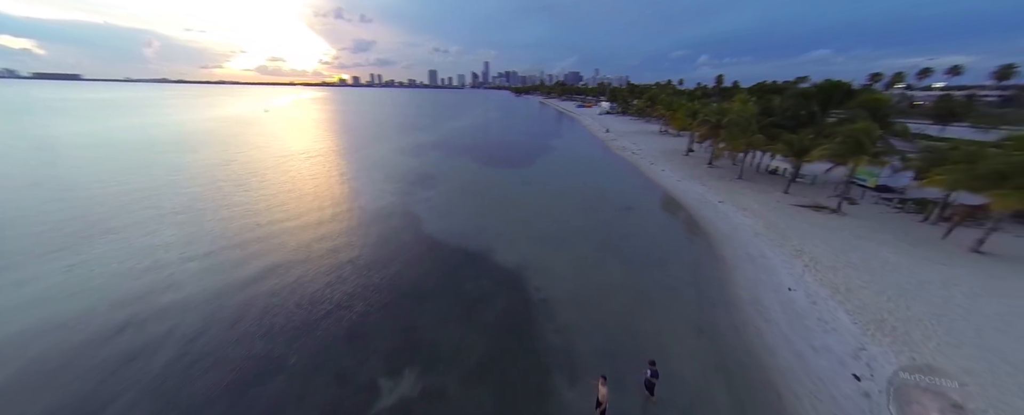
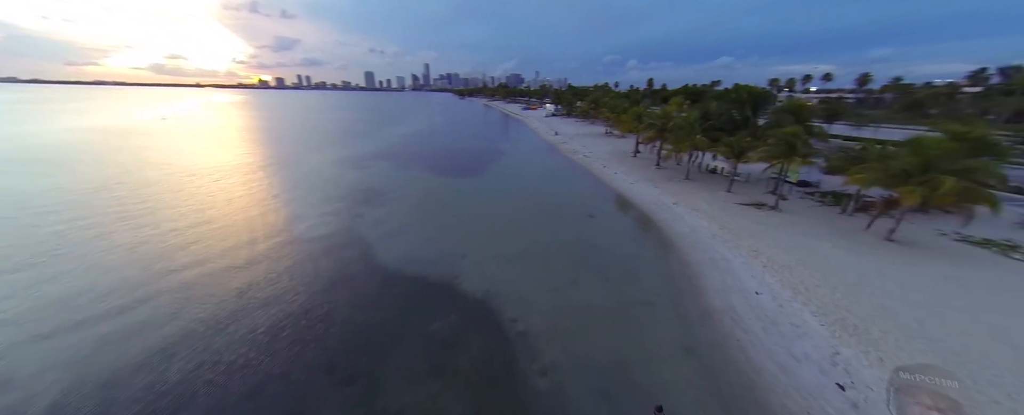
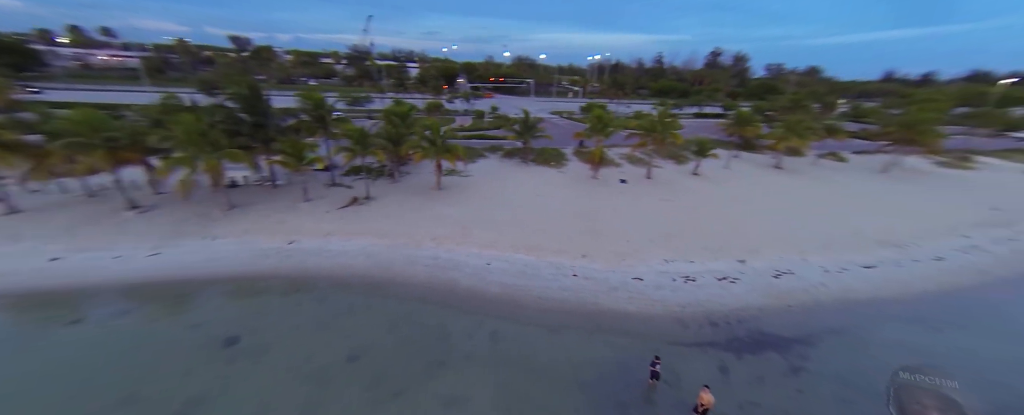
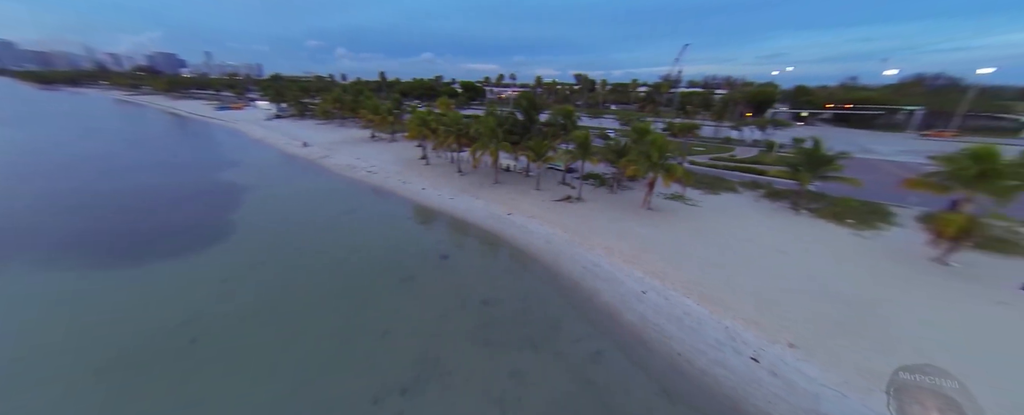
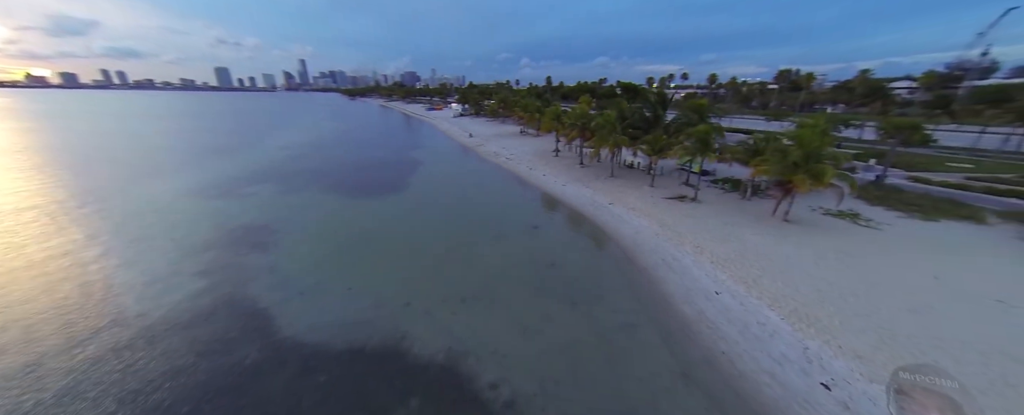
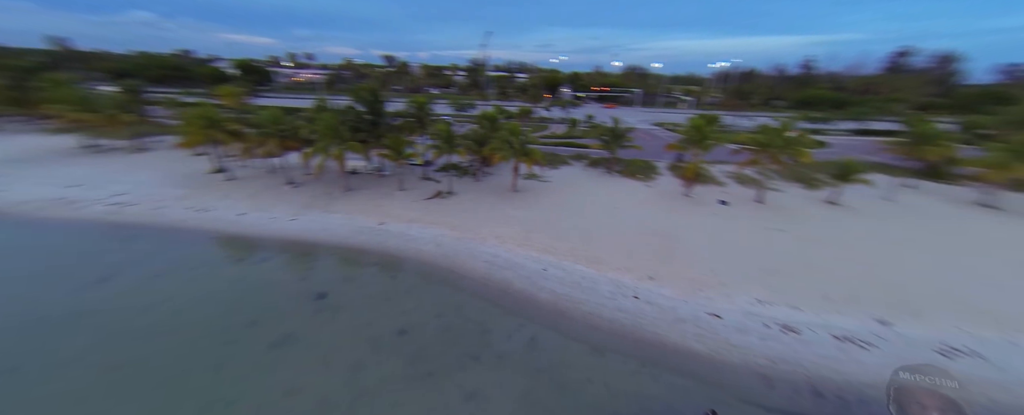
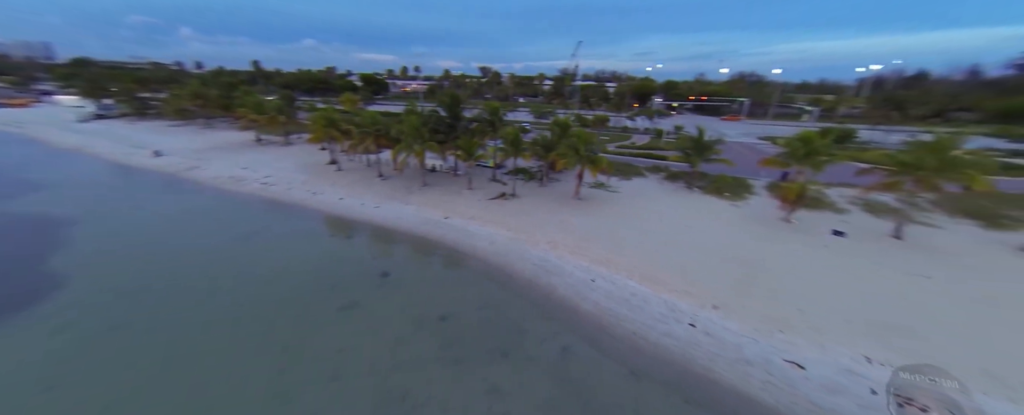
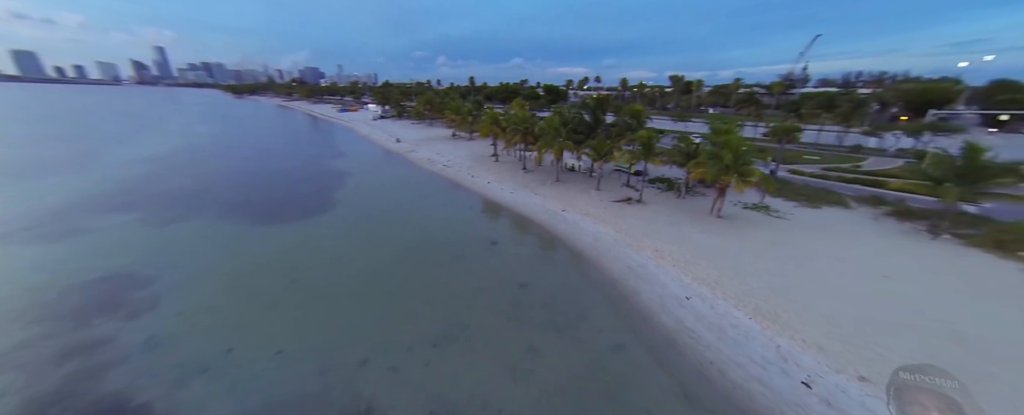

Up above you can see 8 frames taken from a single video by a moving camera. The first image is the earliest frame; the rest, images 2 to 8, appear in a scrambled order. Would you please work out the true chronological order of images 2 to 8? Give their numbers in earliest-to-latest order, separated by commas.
2, 5, 8, 4, 7, 6, 3
